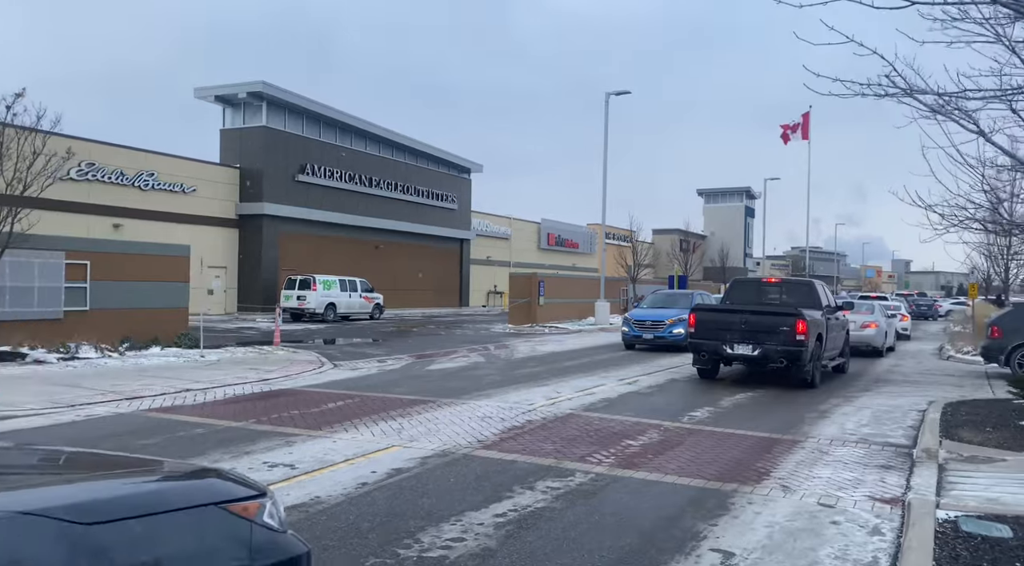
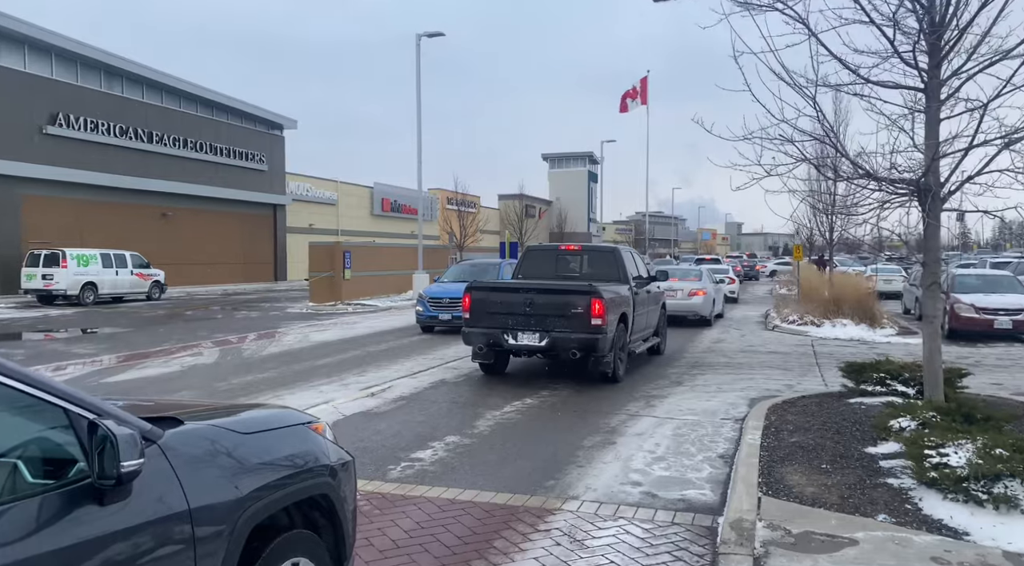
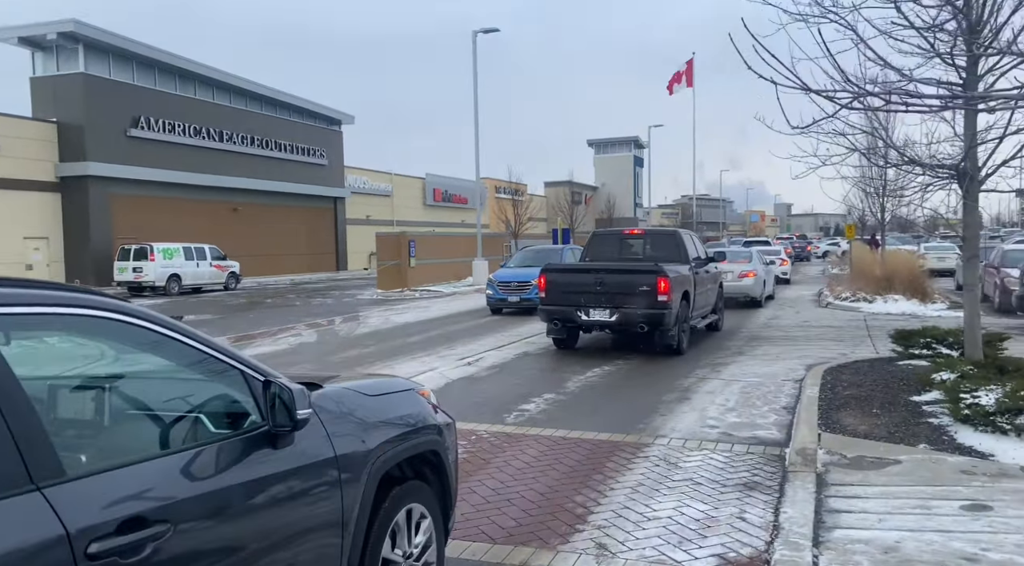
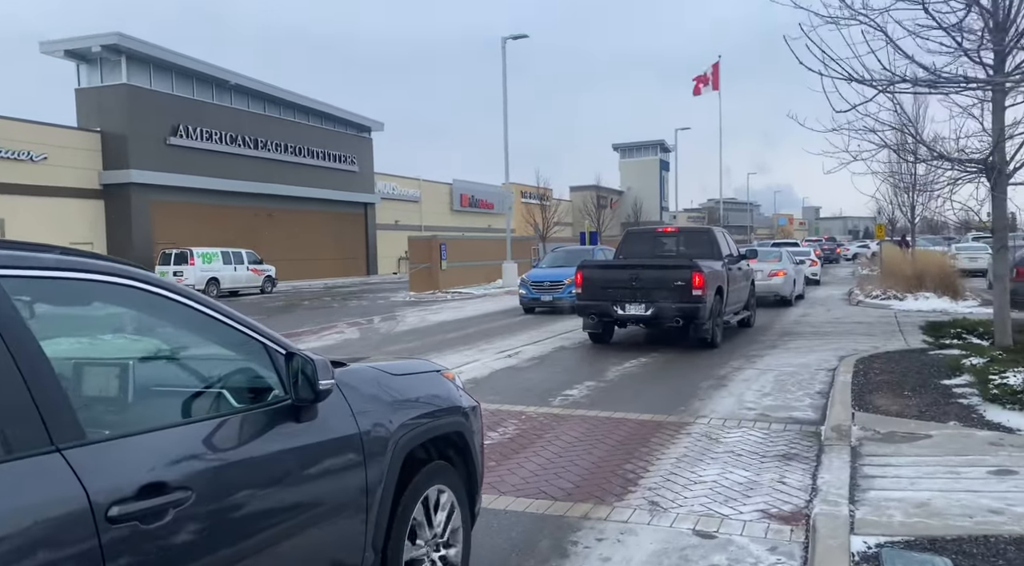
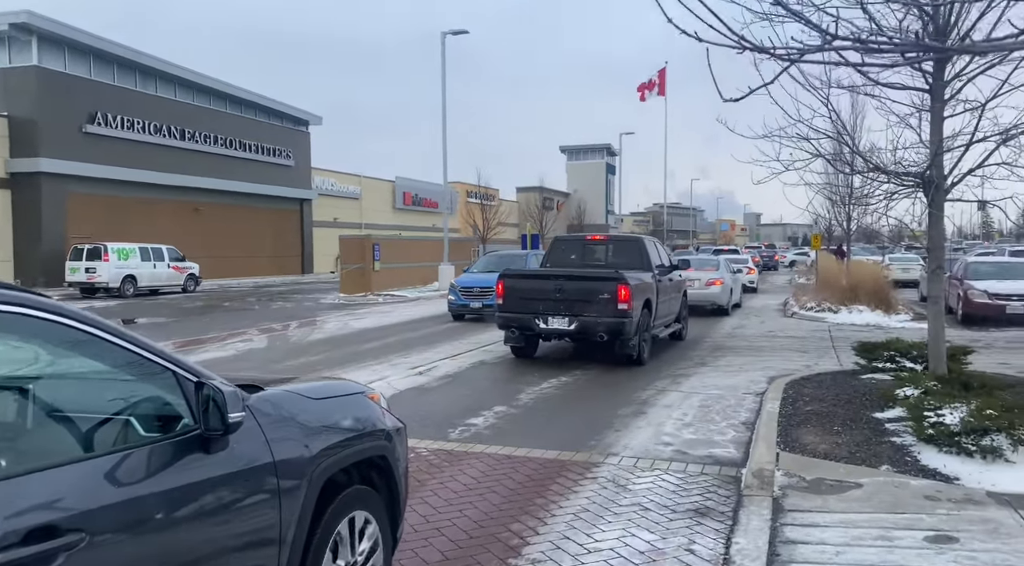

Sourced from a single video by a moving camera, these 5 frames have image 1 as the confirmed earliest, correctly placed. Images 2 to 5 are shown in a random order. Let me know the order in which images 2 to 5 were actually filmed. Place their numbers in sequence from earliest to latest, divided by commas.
4, 3, 5, 2
